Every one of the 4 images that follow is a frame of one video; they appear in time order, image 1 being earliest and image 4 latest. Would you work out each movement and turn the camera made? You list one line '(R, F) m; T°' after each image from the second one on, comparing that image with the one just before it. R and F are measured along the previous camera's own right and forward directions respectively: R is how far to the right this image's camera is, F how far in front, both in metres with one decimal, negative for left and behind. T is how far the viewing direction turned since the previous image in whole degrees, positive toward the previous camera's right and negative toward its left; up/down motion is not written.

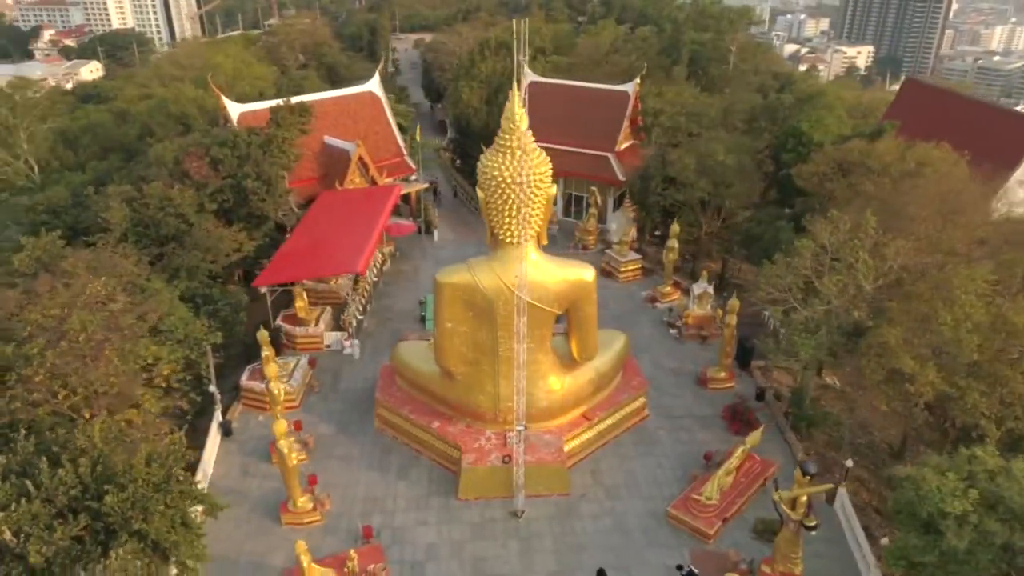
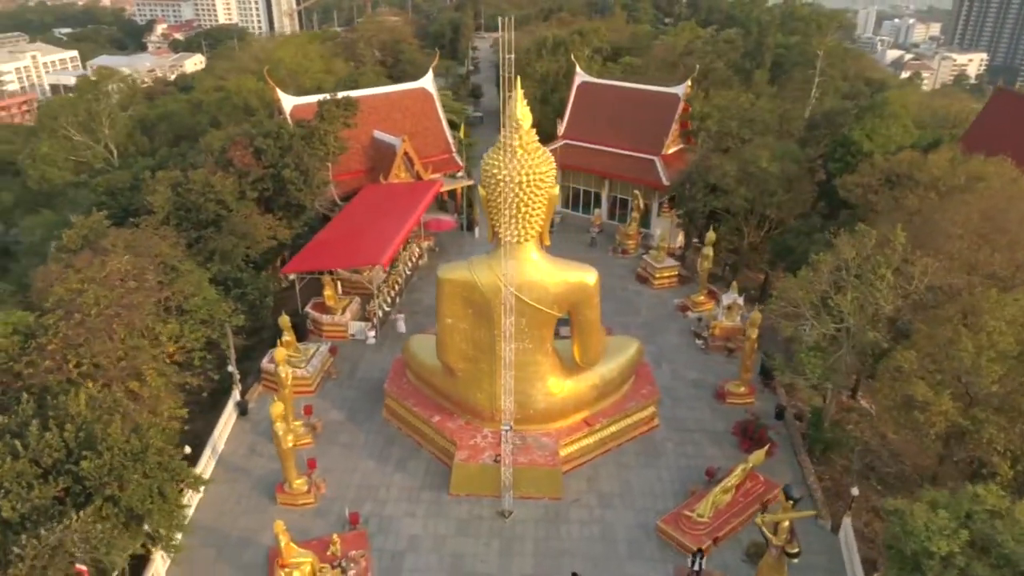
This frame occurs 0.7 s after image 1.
(+1.3, +0.1) m; -6°
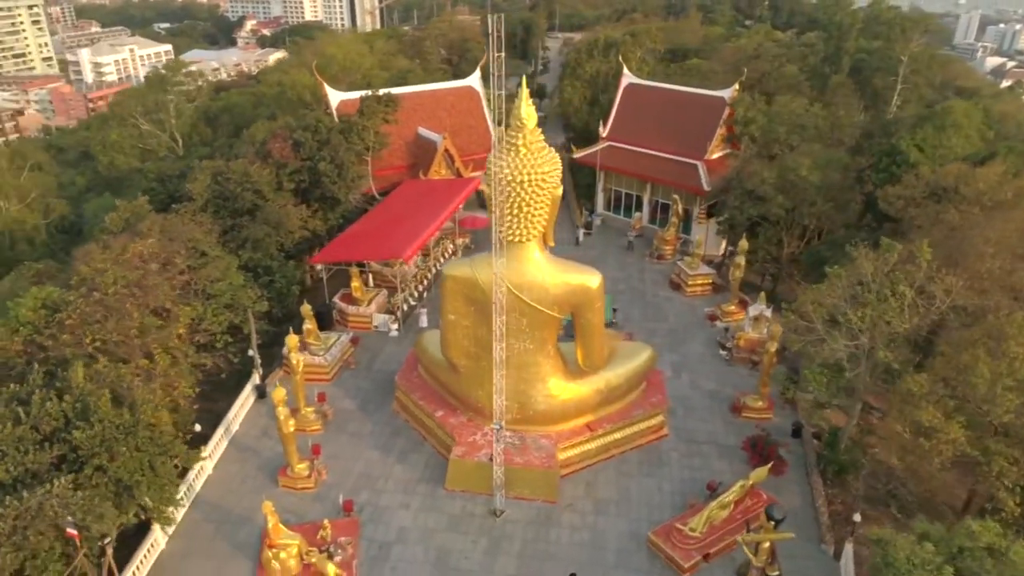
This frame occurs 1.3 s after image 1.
(+1.1, +0.1) m; -6°
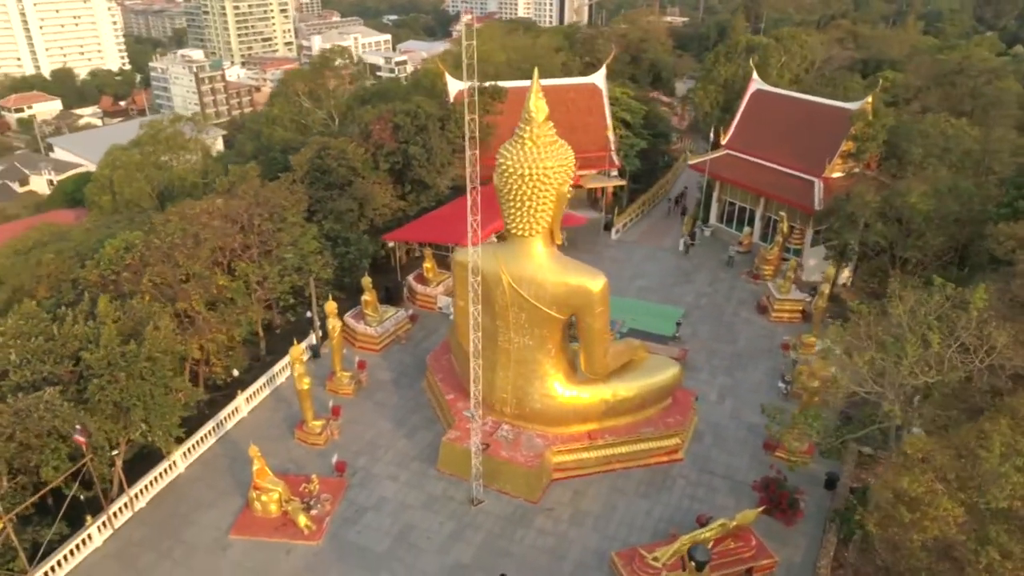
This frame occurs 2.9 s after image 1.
(+3.0, +0.4) m; -15°
